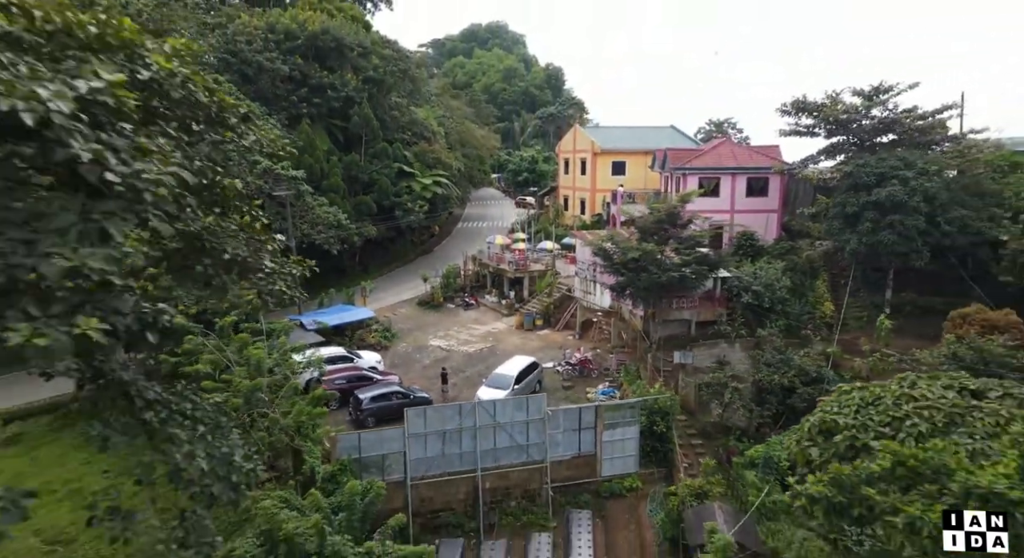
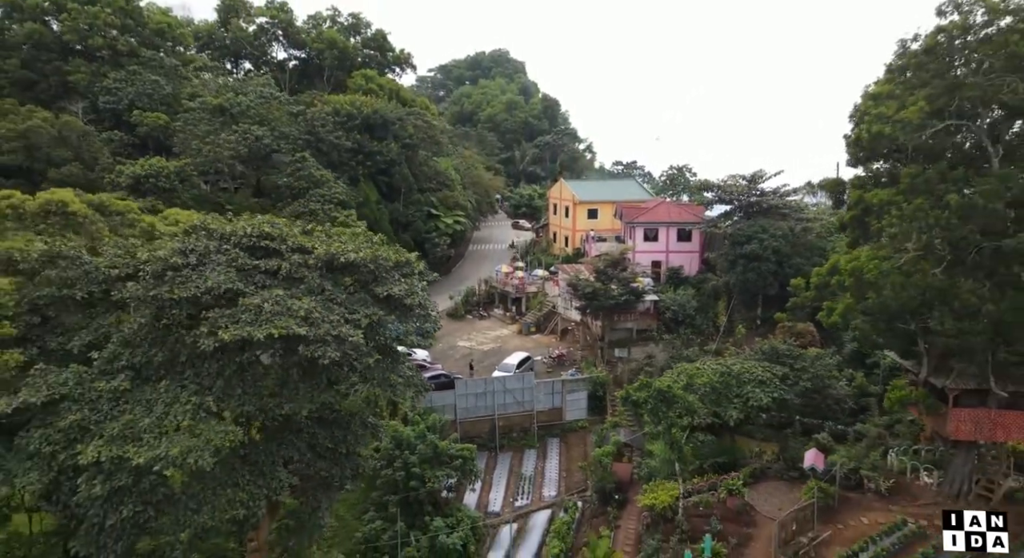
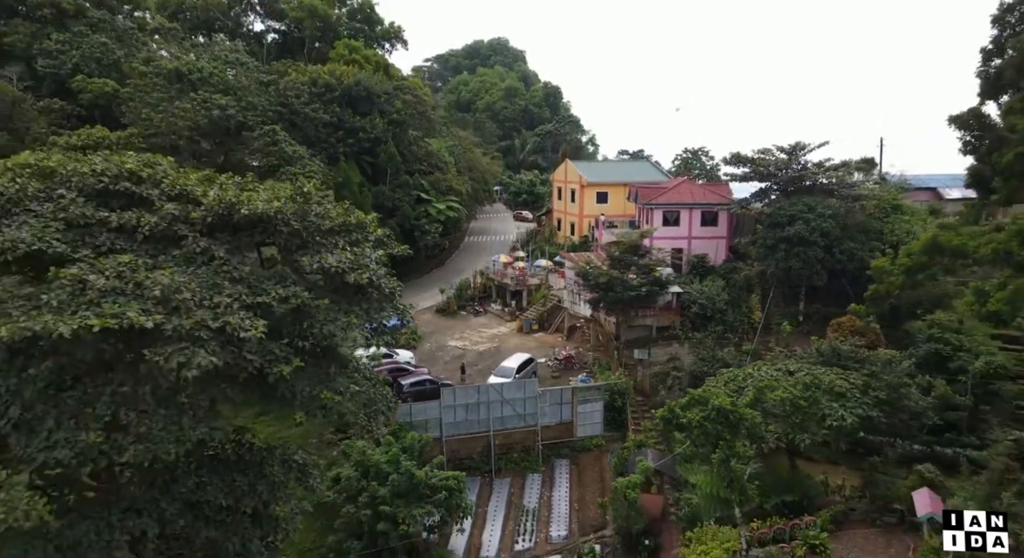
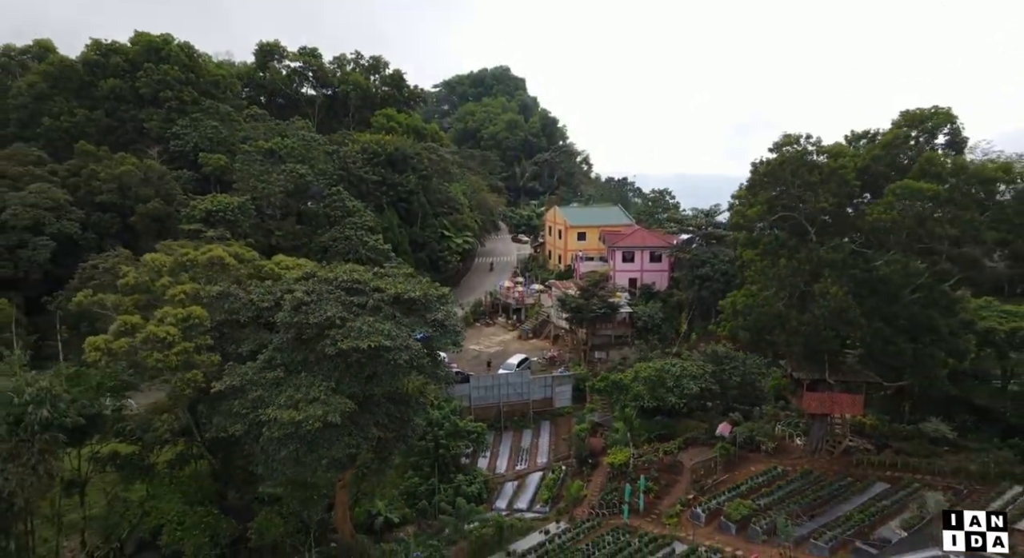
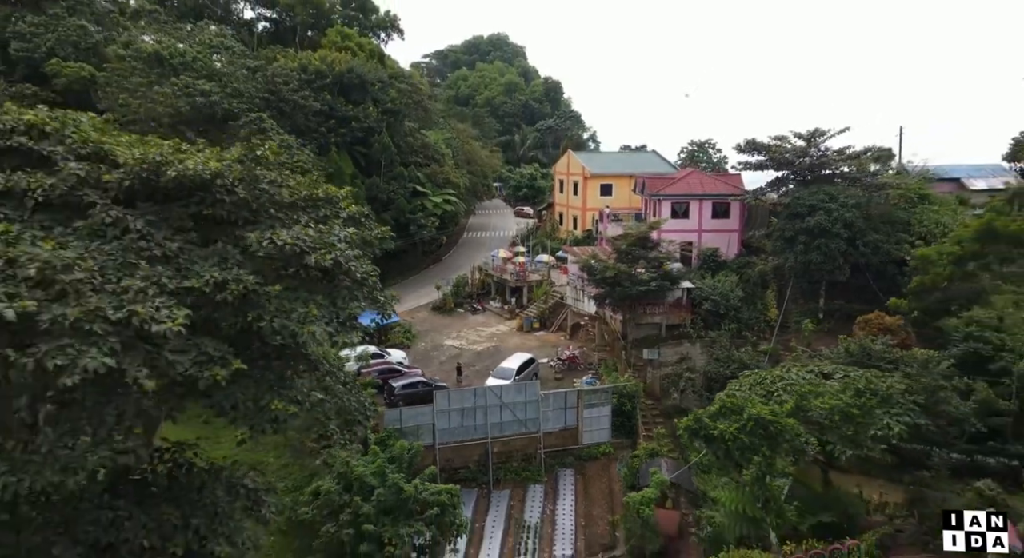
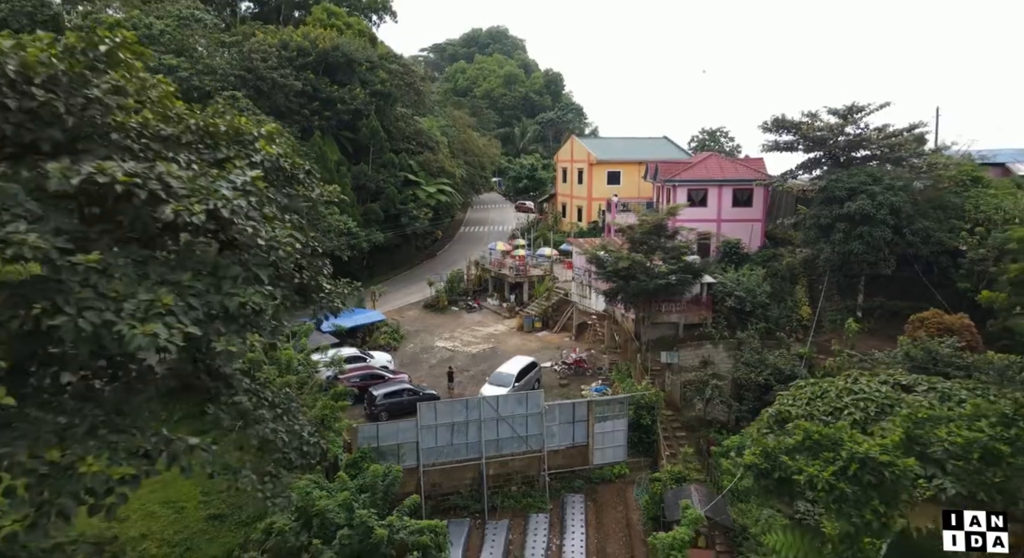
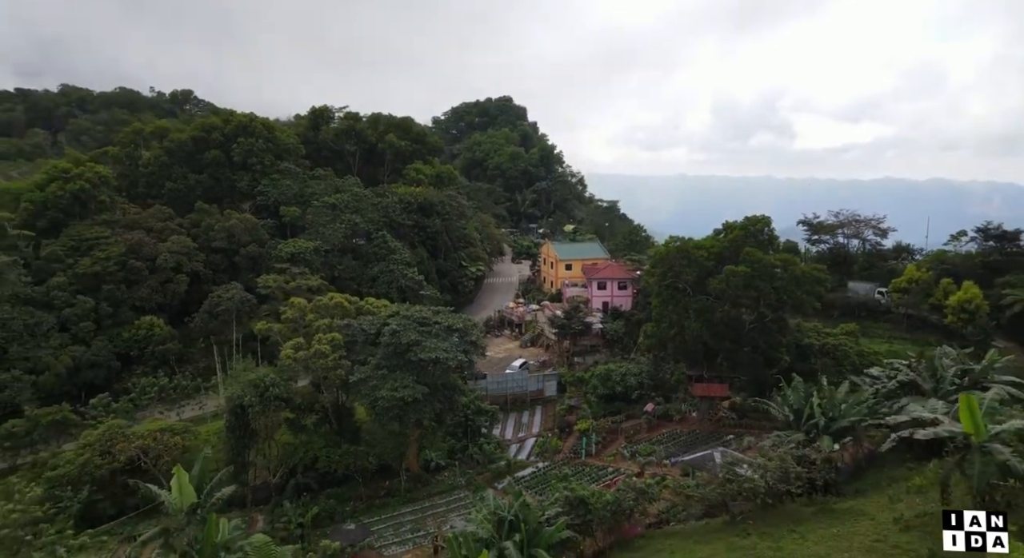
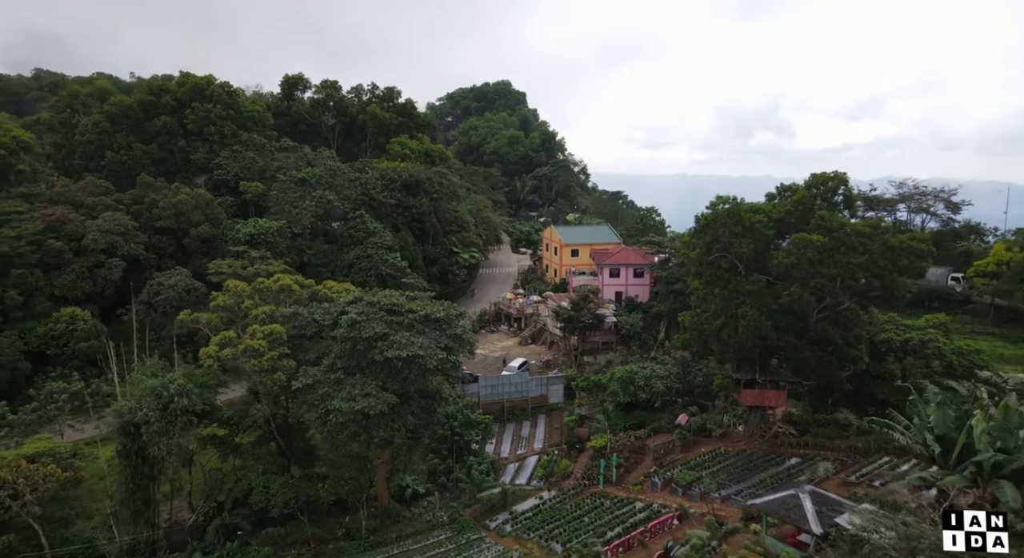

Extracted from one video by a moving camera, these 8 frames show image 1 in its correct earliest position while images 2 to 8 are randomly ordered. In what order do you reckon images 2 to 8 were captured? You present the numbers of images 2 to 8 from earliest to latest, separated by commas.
6, 5, 3, 2, 4, 8, 7
